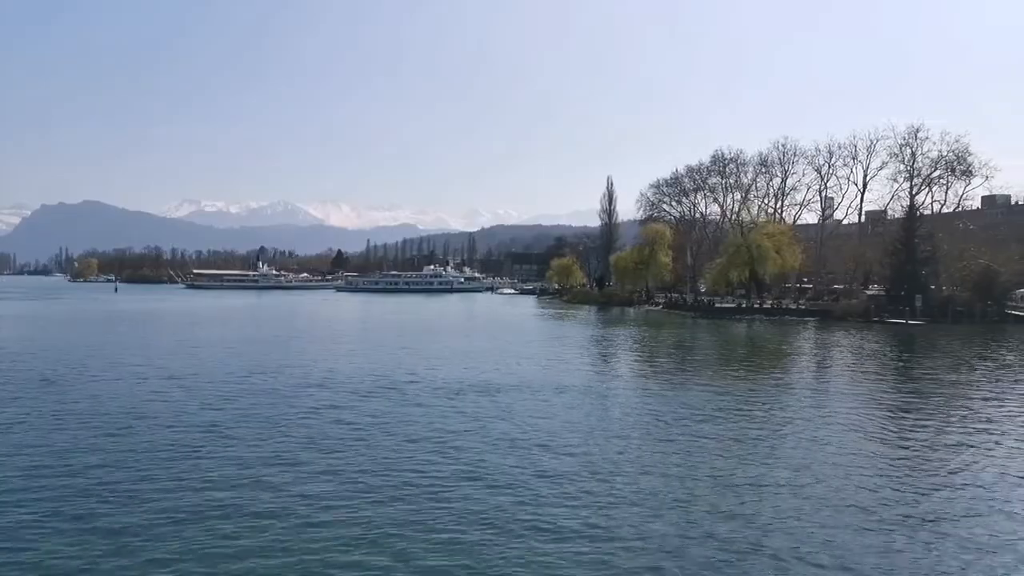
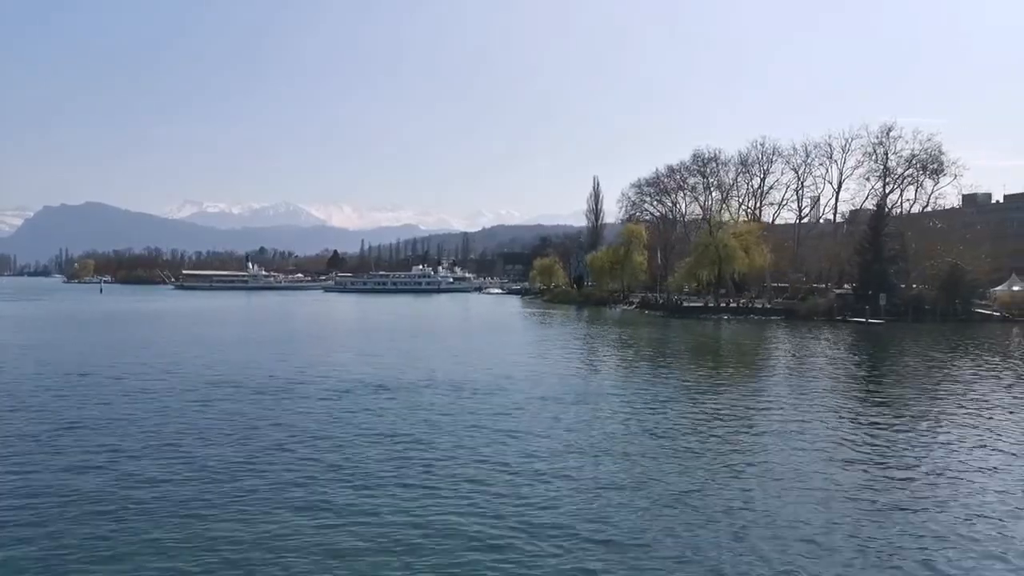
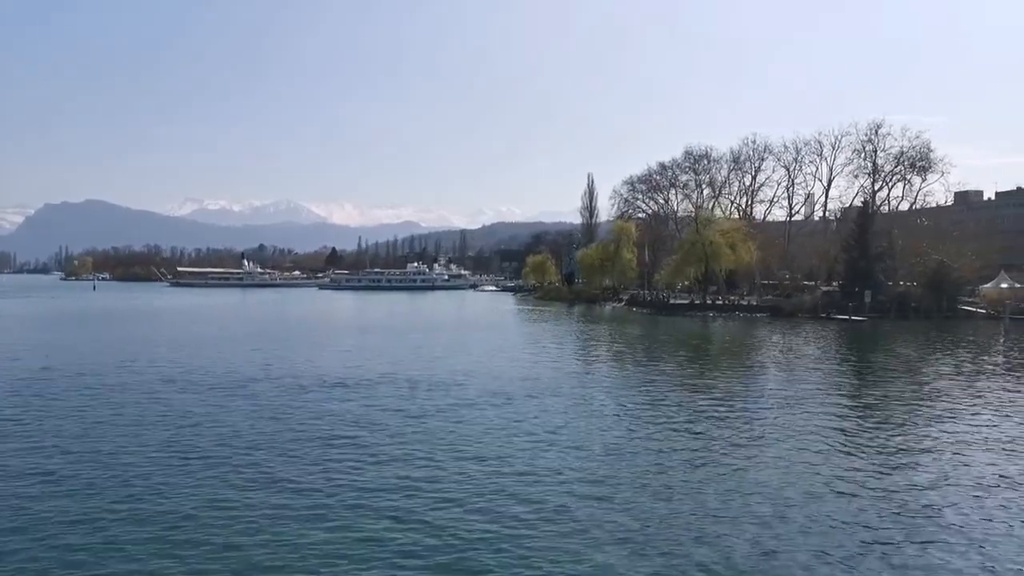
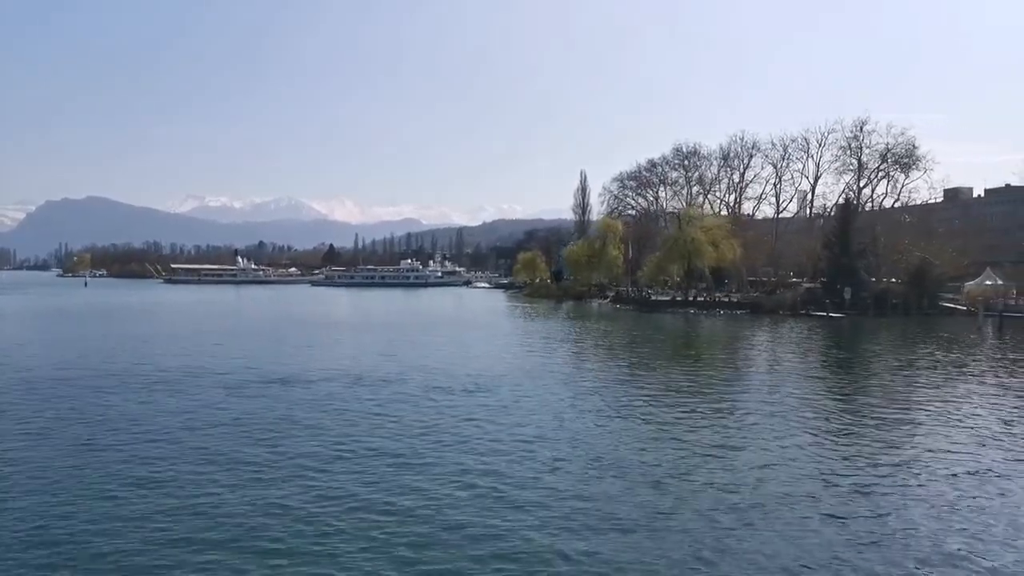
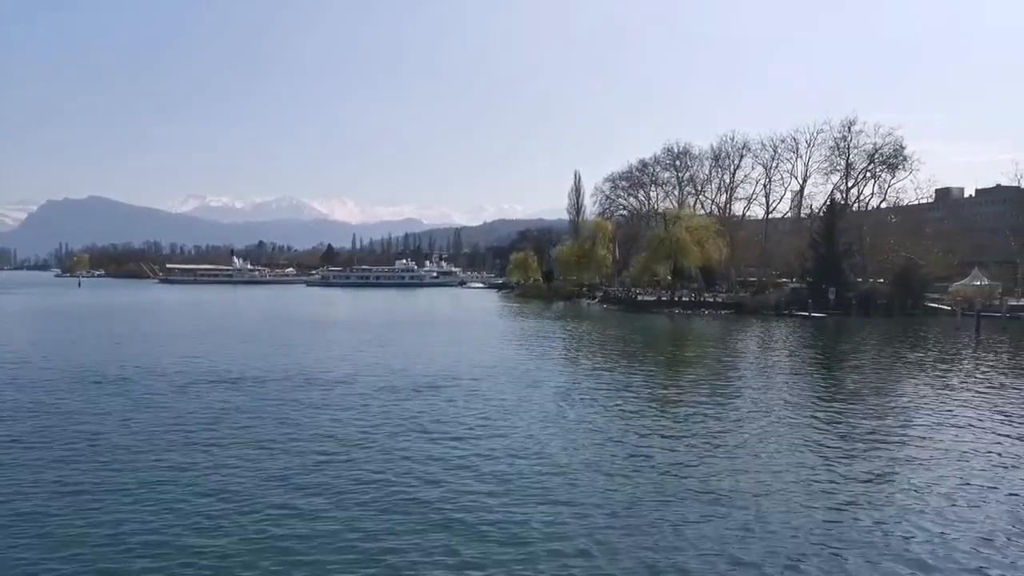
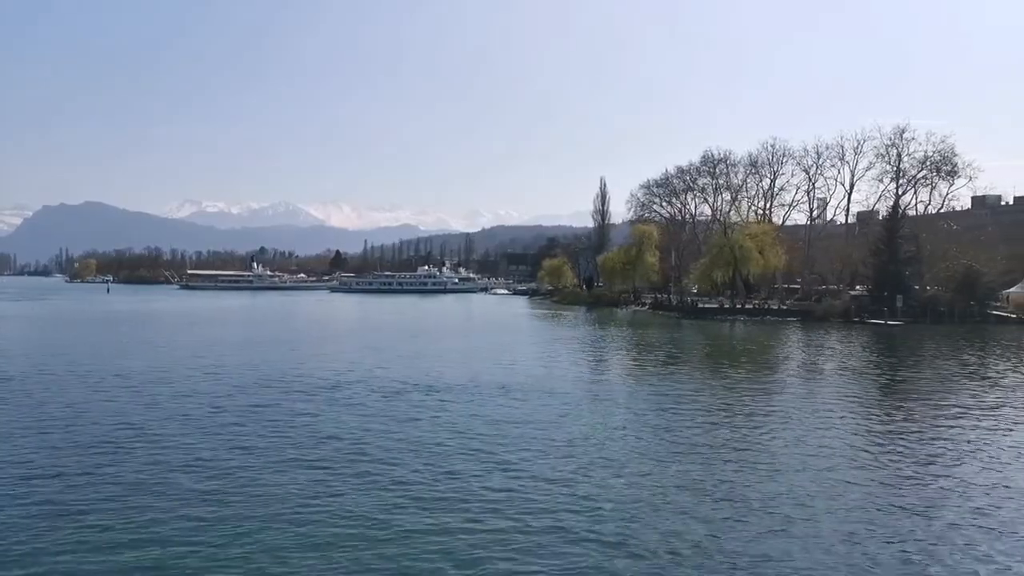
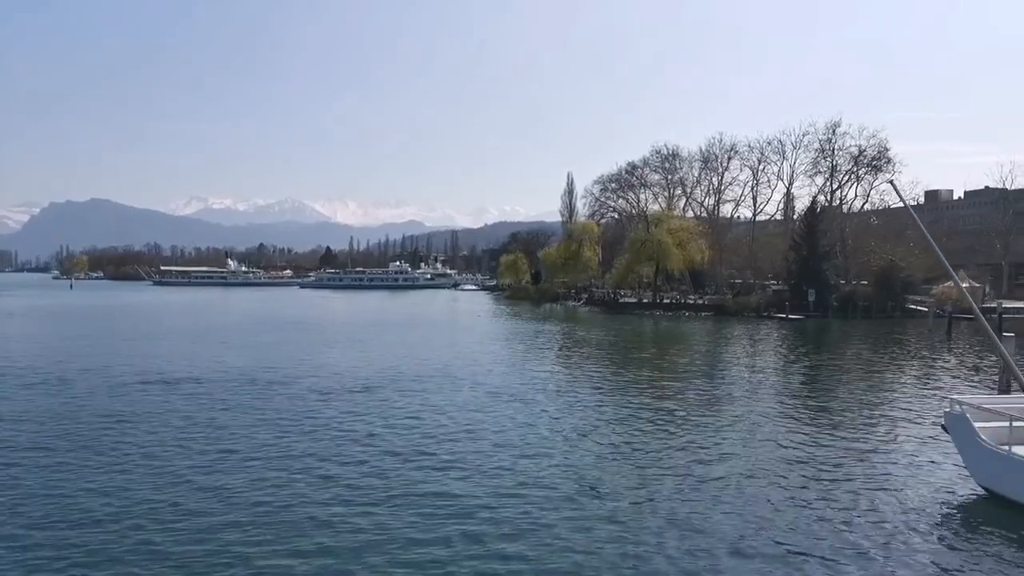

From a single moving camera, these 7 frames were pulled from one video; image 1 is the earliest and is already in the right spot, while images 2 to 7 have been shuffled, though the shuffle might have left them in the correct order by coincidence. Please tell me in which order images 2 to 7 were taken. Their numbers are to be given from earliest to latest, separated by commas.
6, 2, 3, 4, 5, 7
